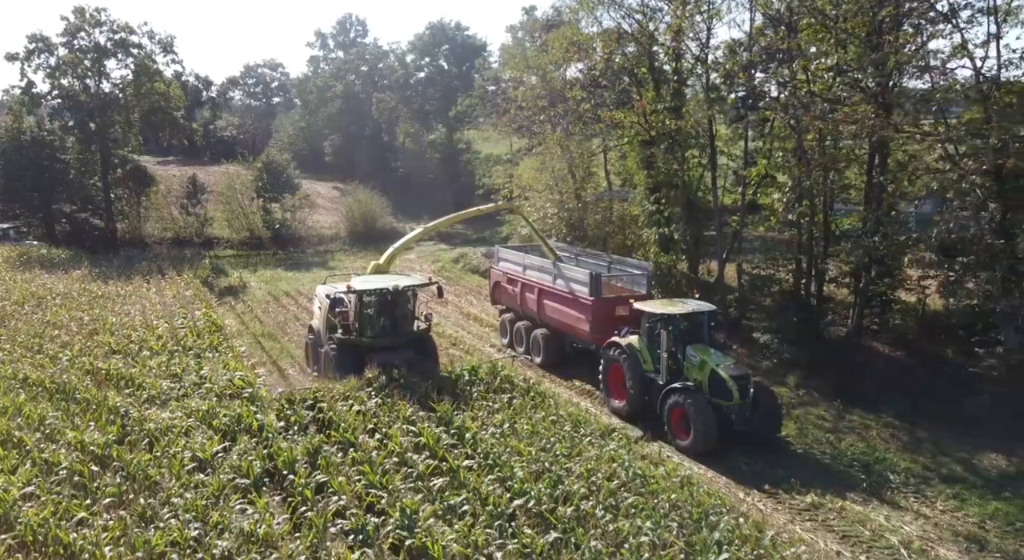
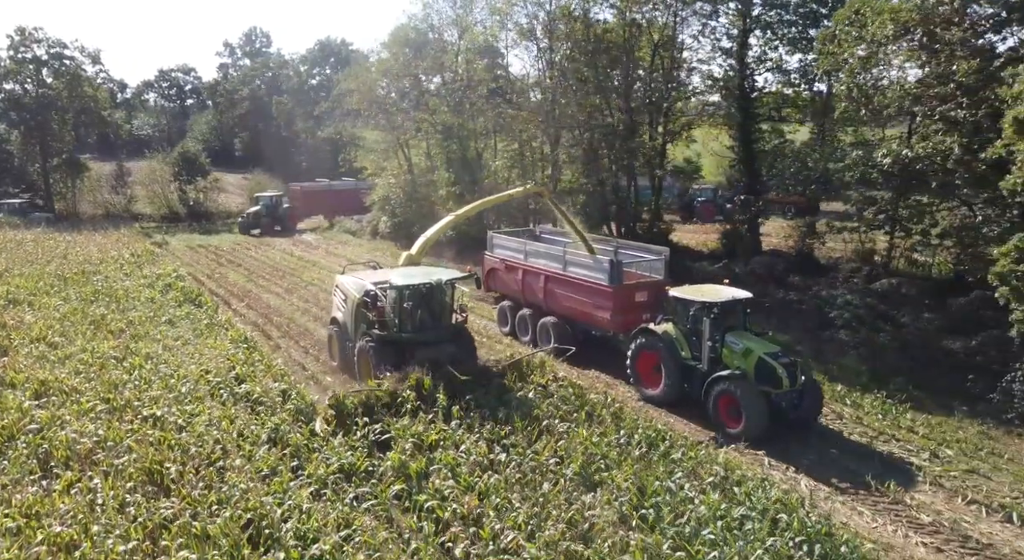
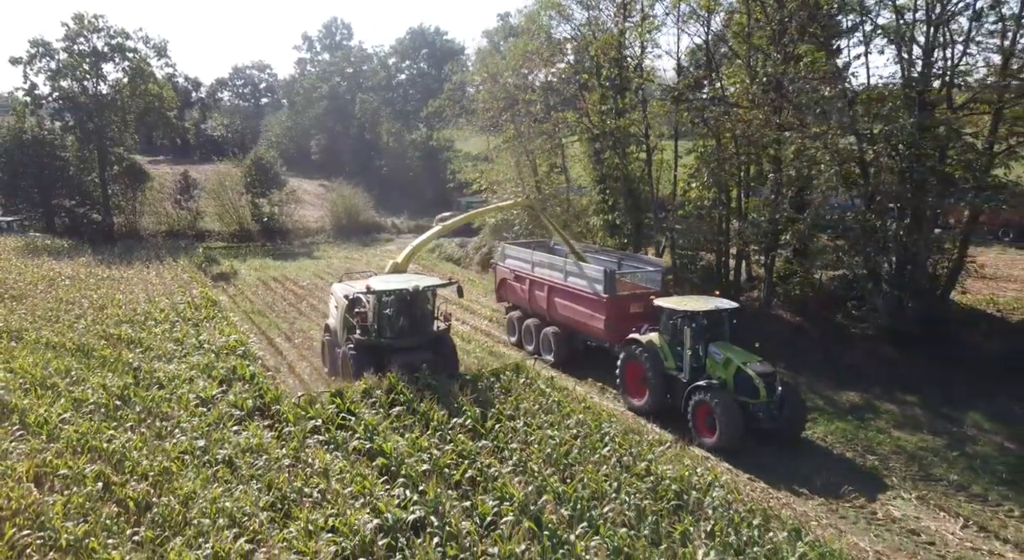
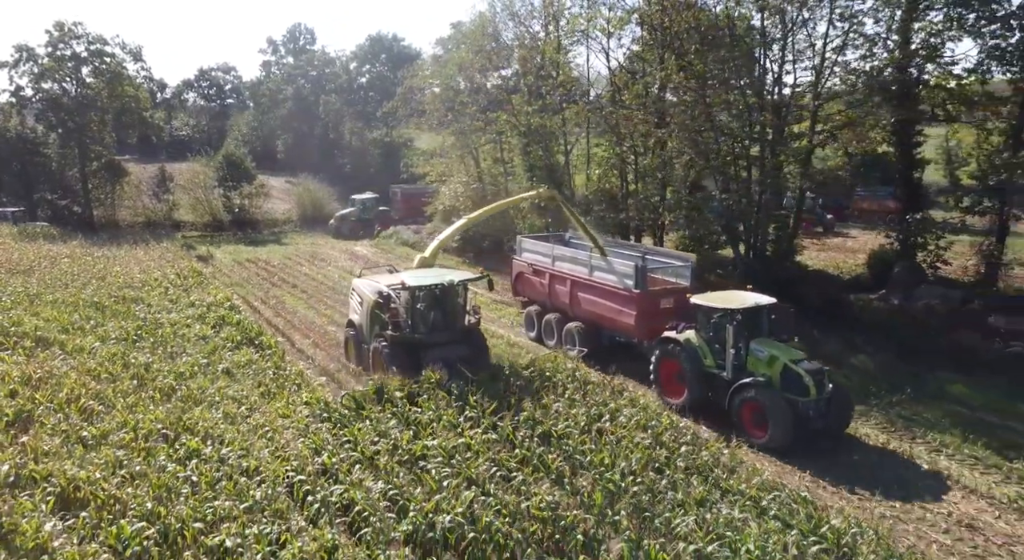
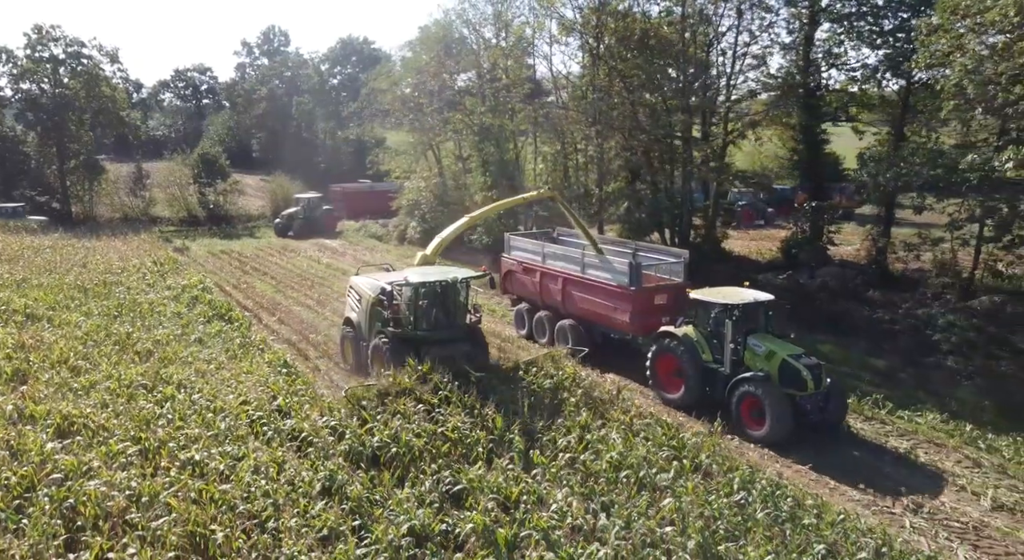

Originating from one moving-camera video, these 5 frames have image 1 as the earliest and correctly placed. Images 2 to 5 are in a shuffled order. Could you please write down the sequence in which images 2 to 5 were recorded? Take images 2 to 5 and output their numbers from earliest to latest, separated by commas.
3, 4, 5, 2
